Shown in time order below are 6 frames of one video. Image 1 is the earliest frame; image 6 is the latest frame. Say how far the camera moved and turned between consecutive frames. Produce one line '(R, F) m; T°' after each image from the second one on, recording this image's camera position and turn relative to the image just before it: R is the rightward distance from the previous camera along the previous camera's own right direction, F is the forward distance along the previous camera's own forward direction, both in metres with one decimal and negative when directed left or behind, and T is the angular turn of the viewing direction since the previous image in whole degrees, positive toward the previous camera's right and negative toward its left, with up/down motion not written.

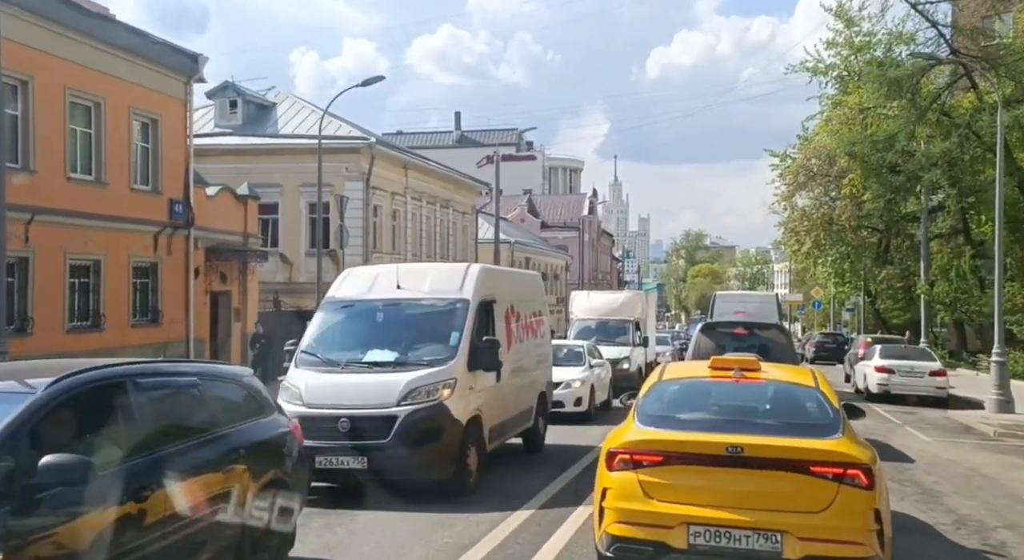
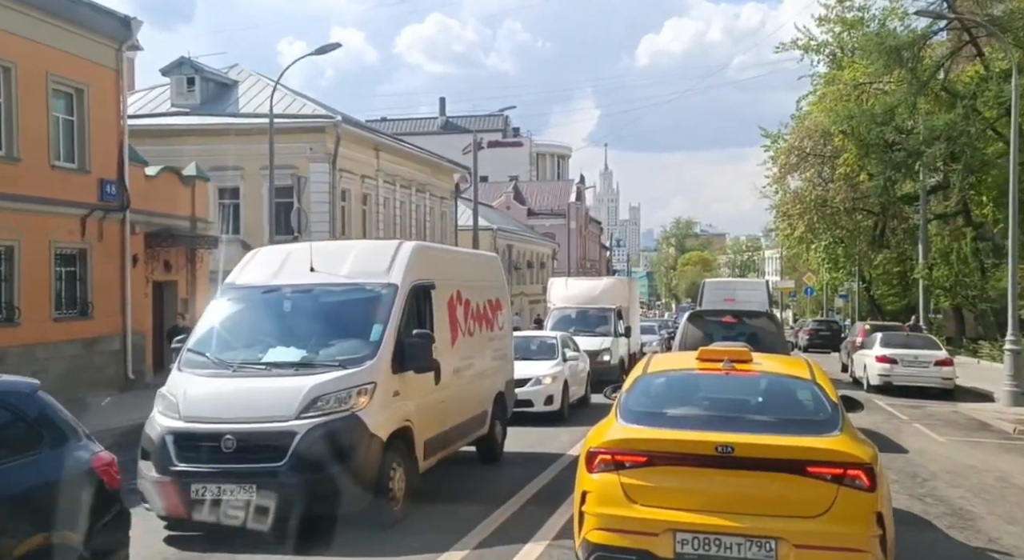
(+0.4, +1.8) m; 0°
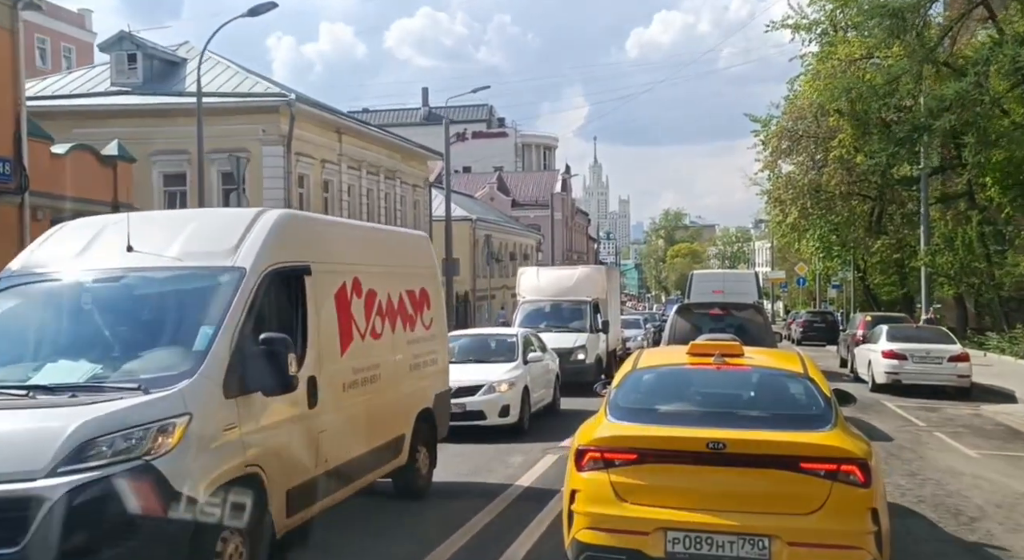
(+0.5, +2.4) m; +1°
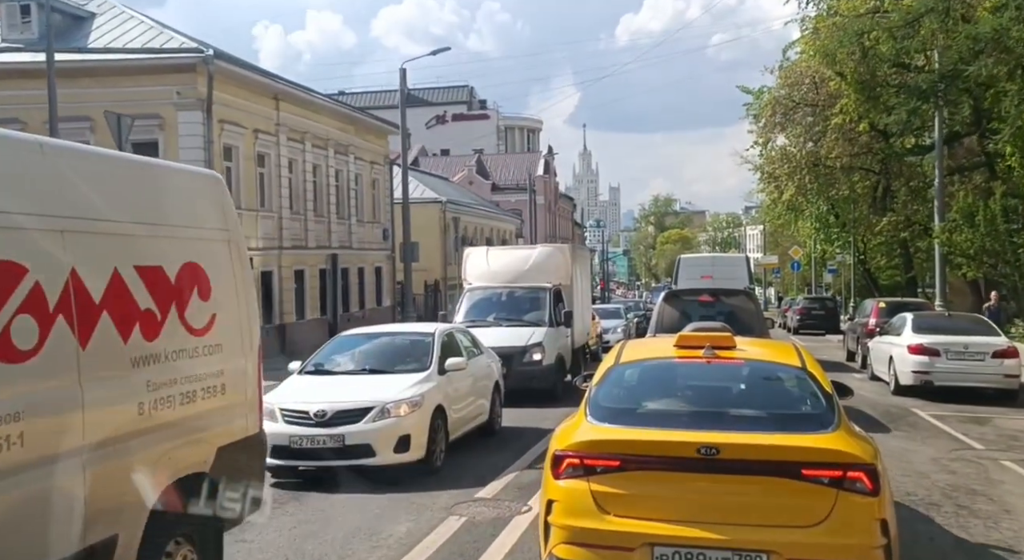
(+0.7, +3.8) m; +1°
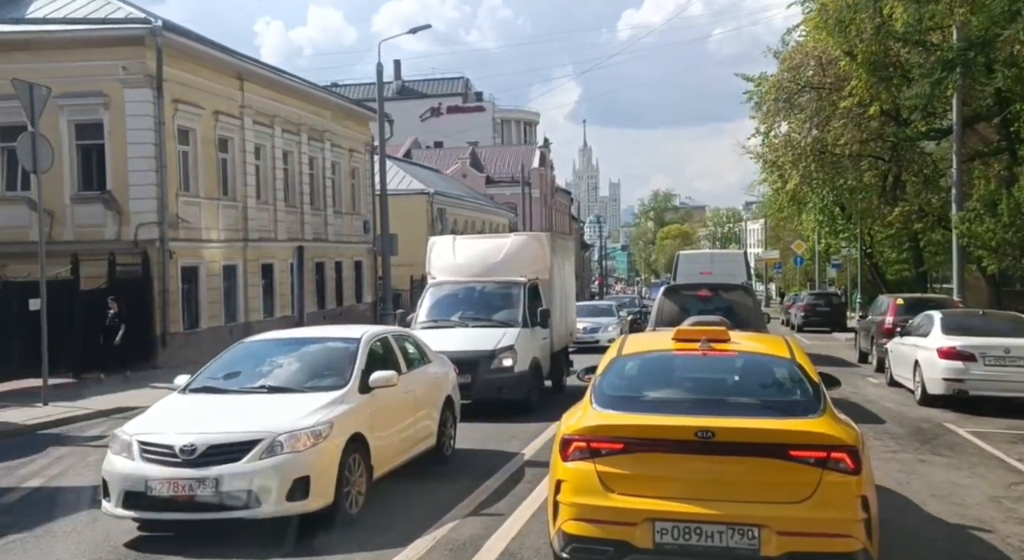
(+0.4, +2.2) m; 0°
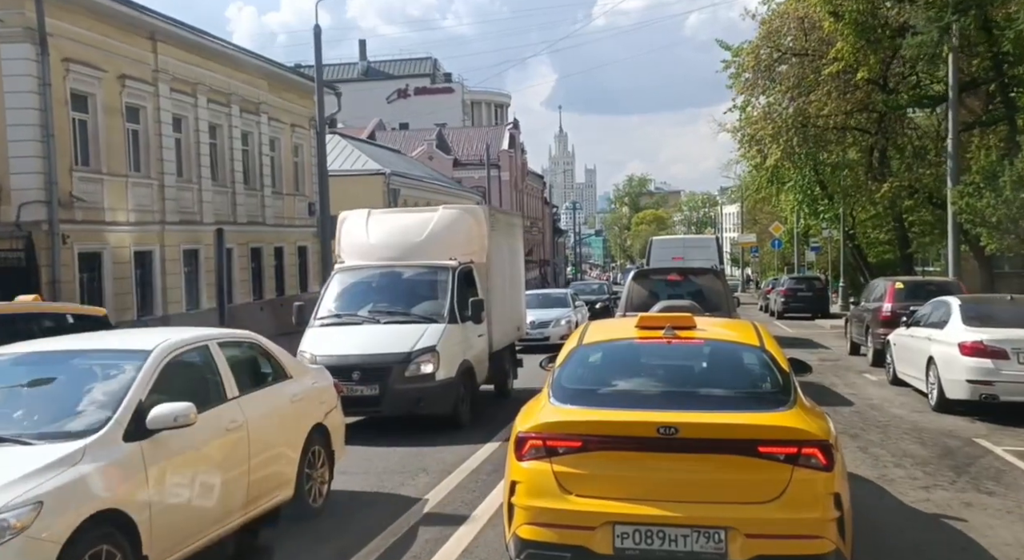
(+0.6, +2.8) m; +1°
